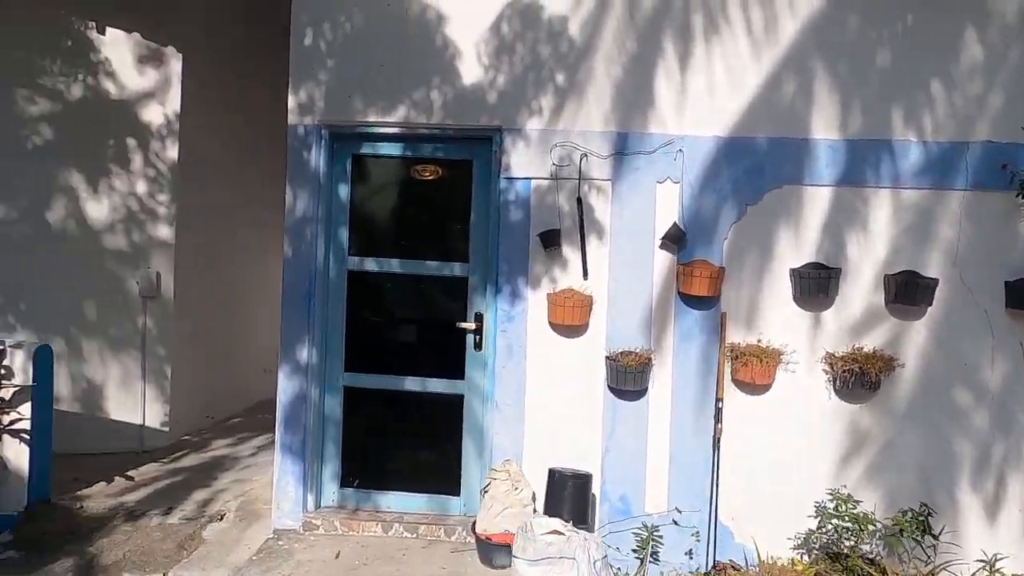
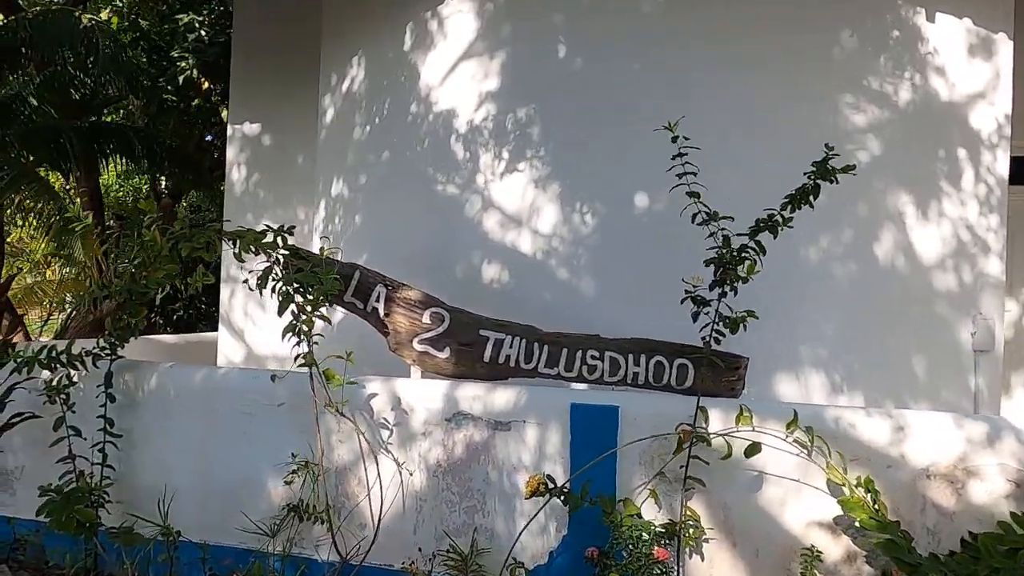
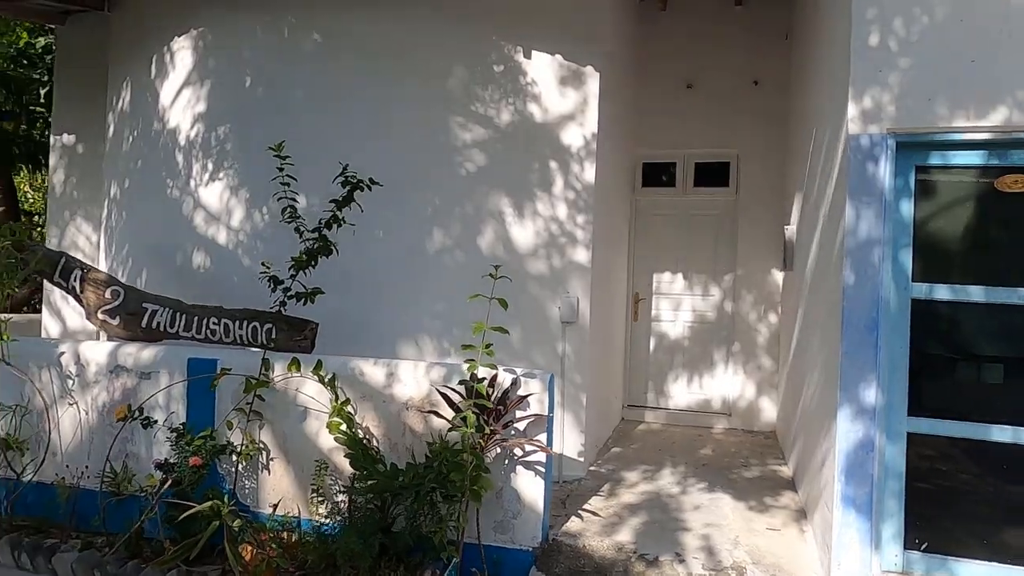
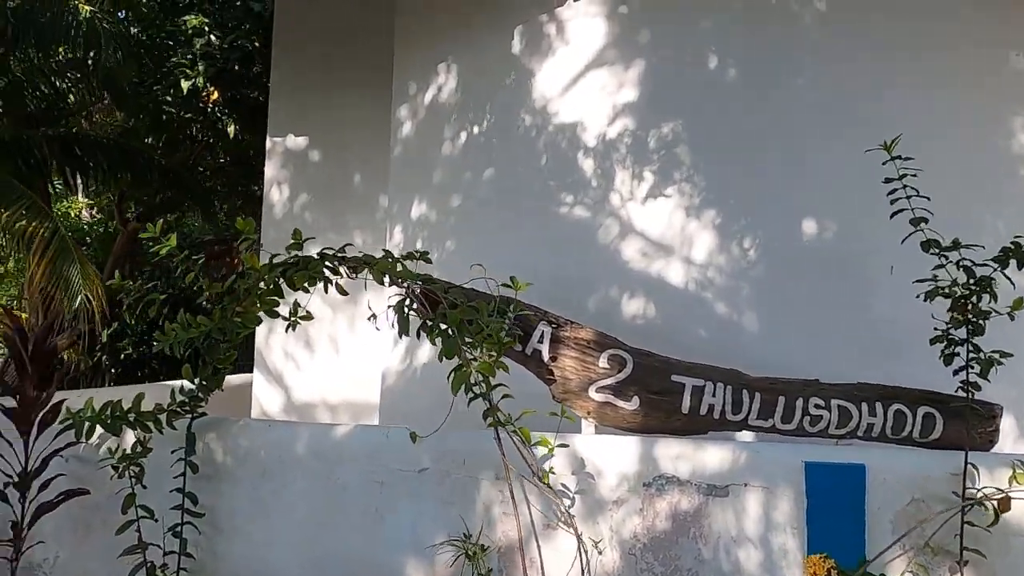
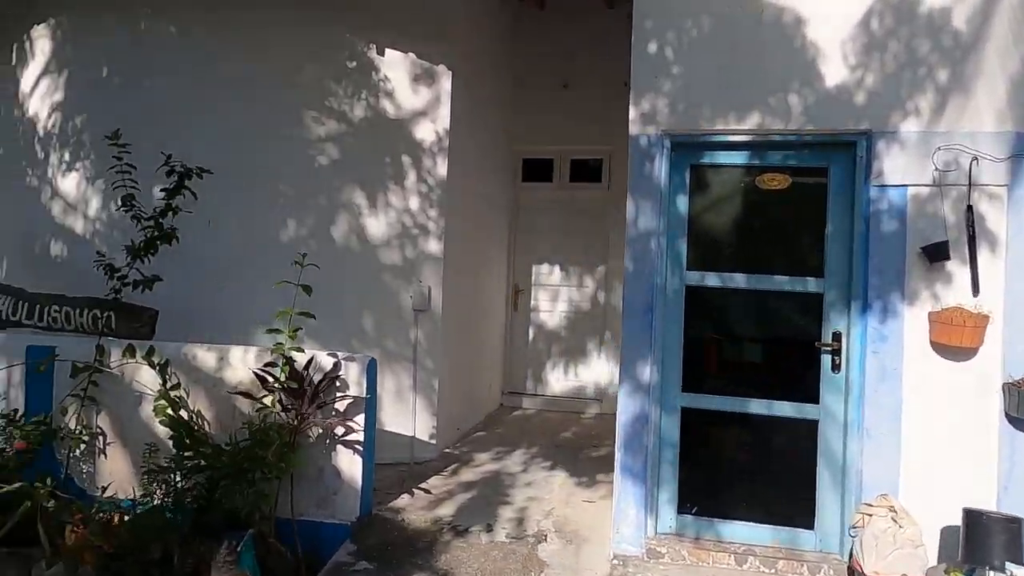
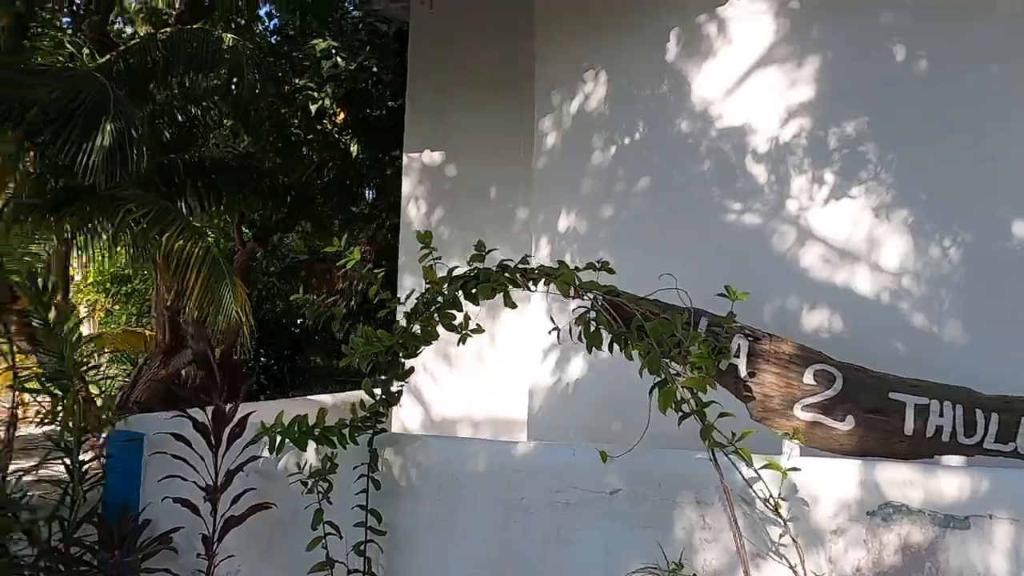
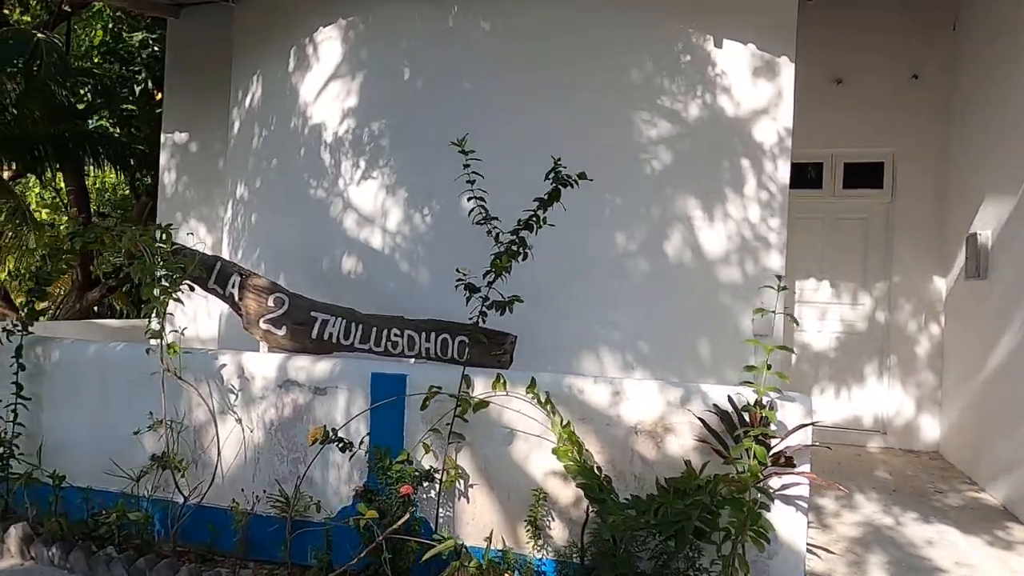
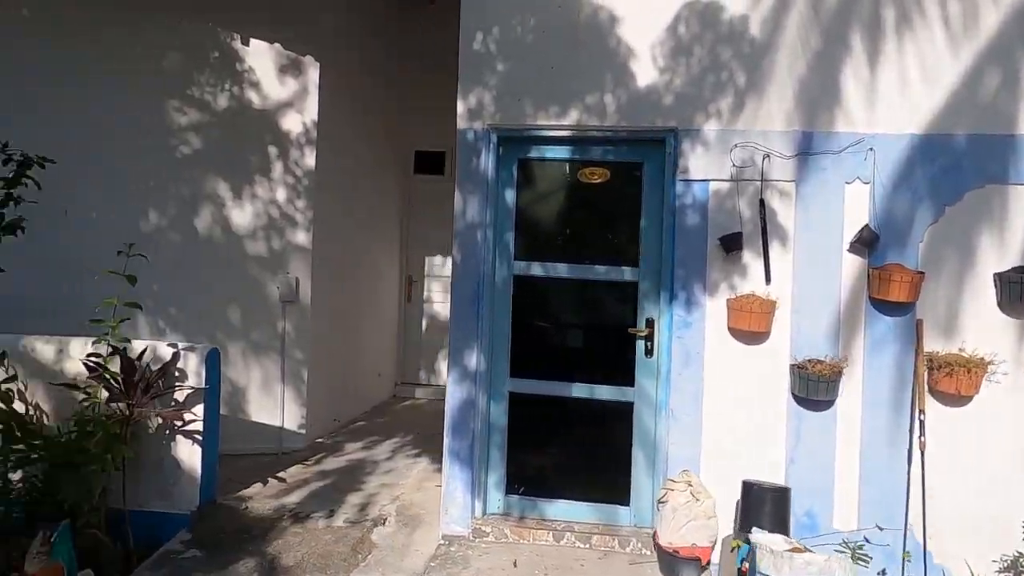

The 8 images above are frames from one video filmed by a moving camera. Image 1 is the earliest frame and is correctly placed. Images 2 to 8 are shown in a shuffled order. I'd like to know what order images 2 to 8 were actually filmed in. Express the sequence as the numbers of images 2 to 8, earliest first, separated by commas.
8, 5, 3, 7, 2, 4, 6
